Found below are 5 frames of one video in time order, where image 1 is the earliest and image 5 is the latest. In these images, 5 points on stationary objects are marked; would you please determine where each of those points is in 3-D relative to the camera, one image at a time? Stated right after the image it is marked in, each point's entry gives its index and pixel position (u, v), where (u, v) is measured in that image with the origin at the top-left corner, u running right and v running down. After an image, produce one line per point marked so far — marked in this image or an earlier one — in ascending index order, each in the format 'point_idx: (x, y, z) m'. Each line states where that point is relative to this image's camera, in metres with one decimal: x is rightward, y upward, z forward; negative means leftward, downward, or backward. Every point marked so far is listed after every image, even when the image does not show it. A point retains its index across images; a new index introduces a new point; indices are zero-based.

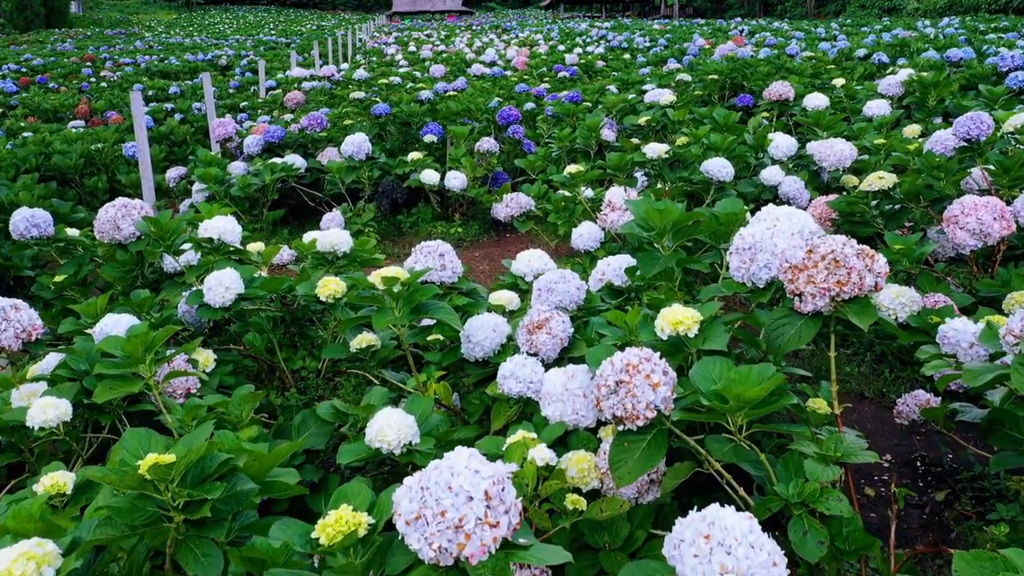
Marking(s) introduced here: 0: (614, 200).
0: (+0.5, +0.4, +3.8) m
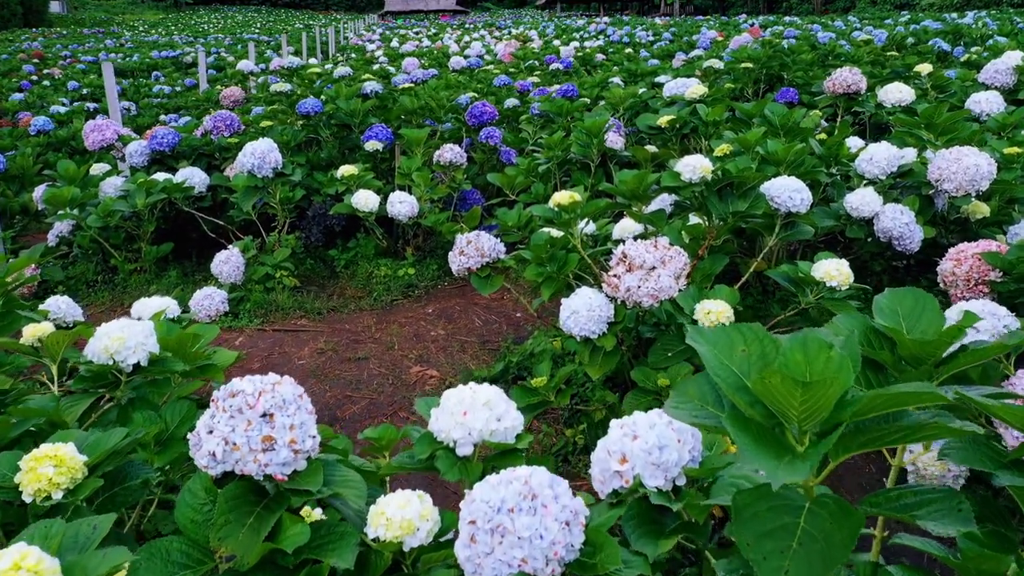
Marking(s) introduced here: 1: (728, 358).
0: (+0.3, +0.1, +2.3) m
1: (+0.2, -0.1, +0.9) m
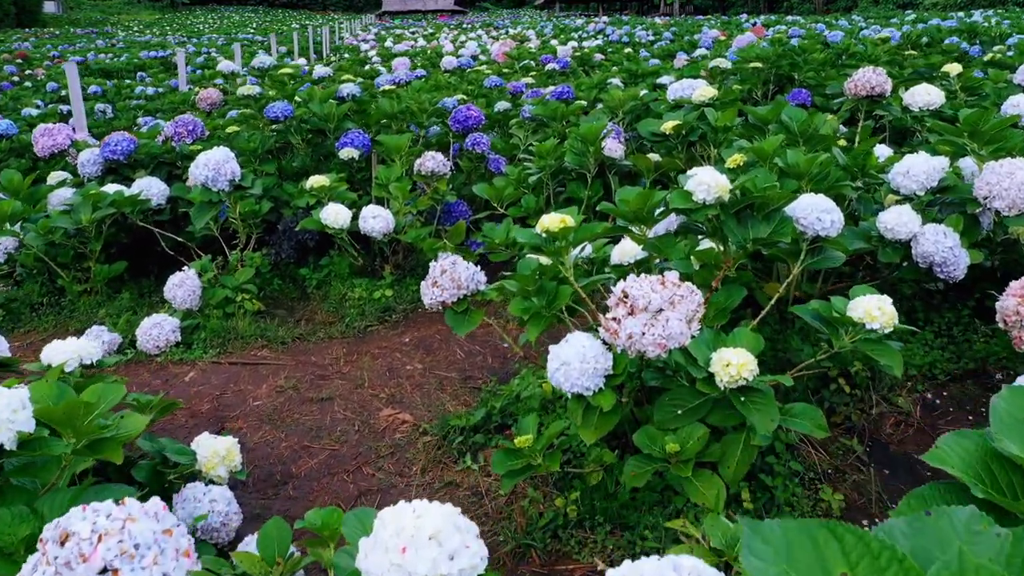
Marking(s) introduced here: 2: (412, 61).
0: (+0.3, 0.0, +1.9) m
1: (+0.2, -0.2, +0.5) m
2: (-1.3, +3.0, +10.0) m
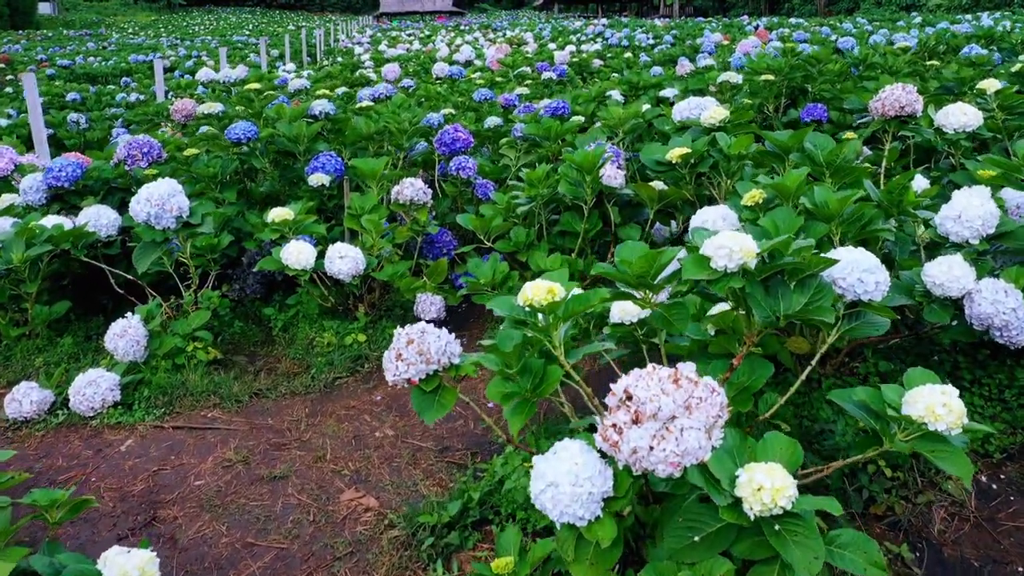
0: (+0.2, -0.2, +1.5) m
1: (+0.1, -0.4, +0.1) m
2: (-1.4, +2.8, +9.6) m
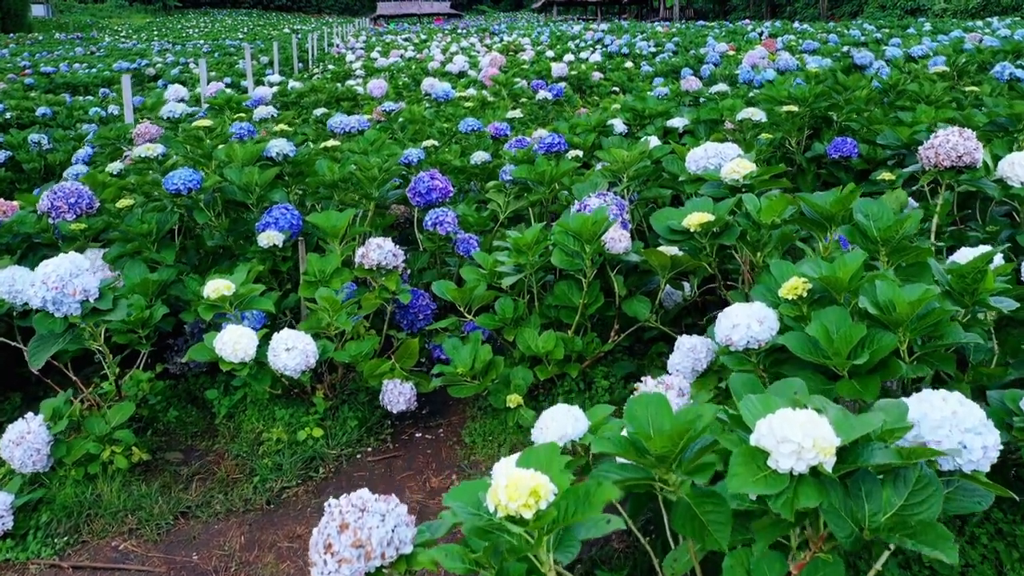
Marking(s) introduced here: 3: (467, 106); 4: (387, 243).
0: (+0.2, -0.5, +0.9) m
1: (+0.1, -0.7, -0.4) m
2: (-1.4, +2.5, +9.1) m
3: (-0.4, +1.4, +5.8) m
4: (-0.5, +0.2, +2.9) m
